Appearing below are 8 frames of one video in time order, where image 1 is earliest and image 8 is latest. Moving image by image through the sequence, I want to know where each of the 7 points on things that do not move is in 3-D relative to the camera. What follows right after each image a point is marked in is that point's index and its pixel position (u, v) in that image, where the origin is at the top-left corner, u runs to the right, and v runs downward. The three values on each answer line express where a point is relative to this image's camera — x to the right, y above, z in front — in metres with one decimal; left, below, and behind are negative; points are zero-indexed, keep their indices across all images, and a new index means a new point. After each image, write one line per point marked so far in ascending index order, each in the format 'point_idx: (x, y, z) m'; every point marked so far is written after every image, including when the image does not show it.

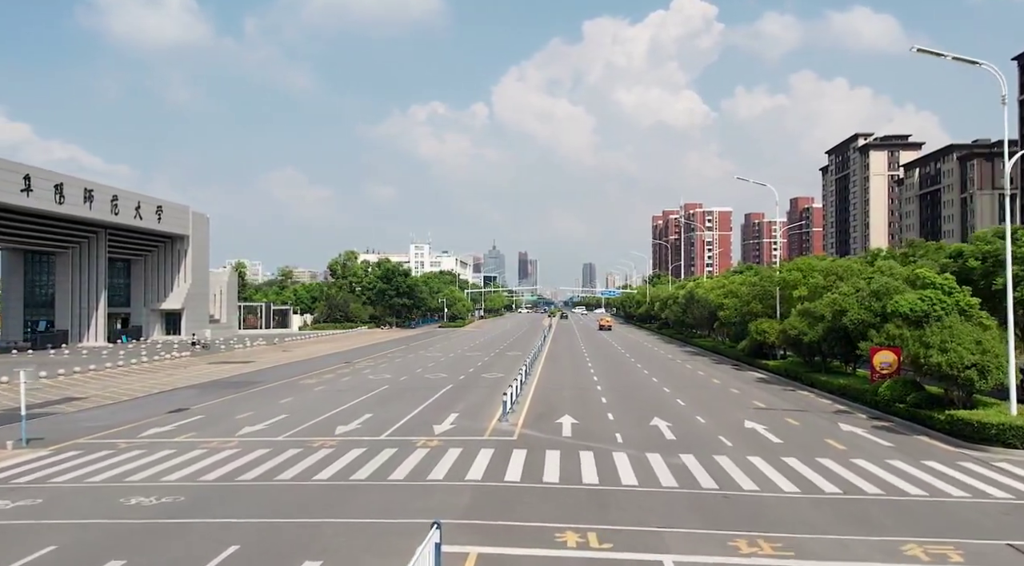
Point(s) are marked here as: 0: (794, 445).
0: (+7.3, -4.2, +19.1) m
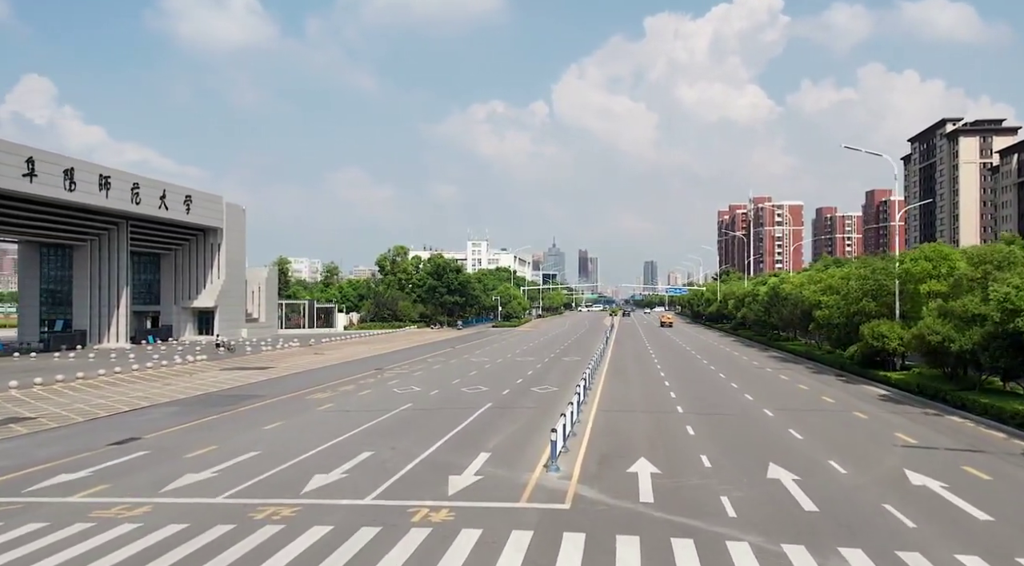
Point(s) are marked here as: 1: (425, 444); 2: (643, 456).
0: (+8.2, -4.0, +12.0) m
1: (-2.0, -3.8, +17.2) m
2: (+2.9, -3.9, +16.3) m
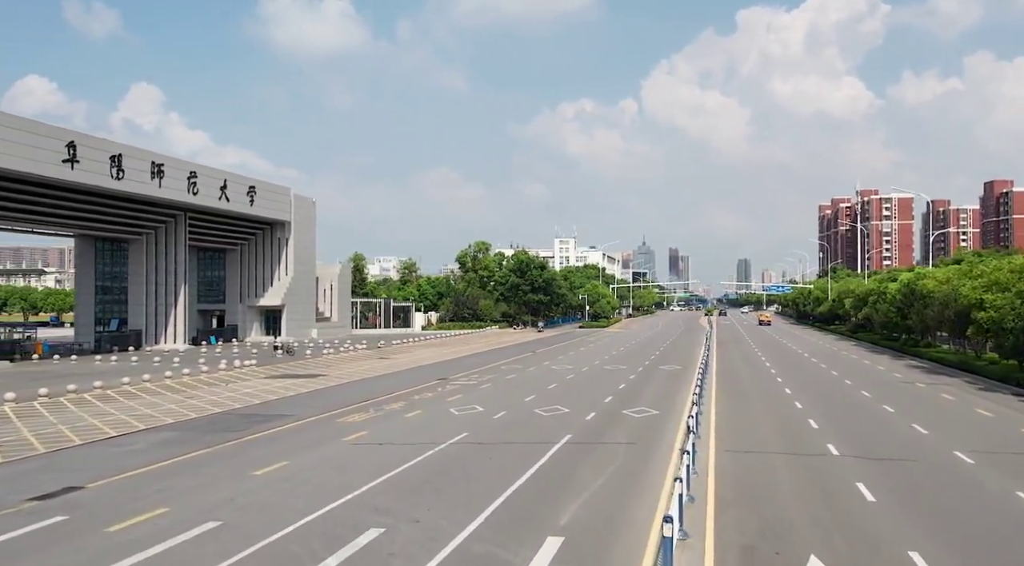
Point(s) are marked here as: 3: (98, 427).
0: (+8.8, -3.8, +5.0) m
1: (-0.7, -3.6, +11.4) m
2: (+4.1, -3.7, +10.0) m
3: (-10.7, -3.7, +19.0) m
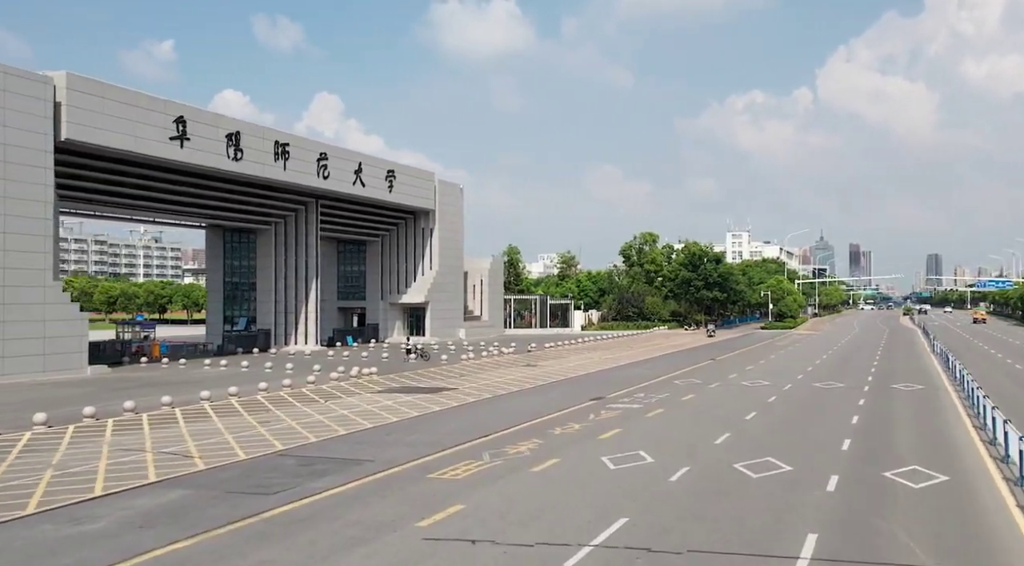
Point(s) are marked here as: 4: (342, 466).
0: (+8.4, -3.5, -4.5) m
1: (+0.5, -3.3, +3.8) m
2: (+4.9, -3.4, +1.3) m
3: (-7.6, -3.5, +13.5) m
4: (-3.3, -3.6, +14.2) m
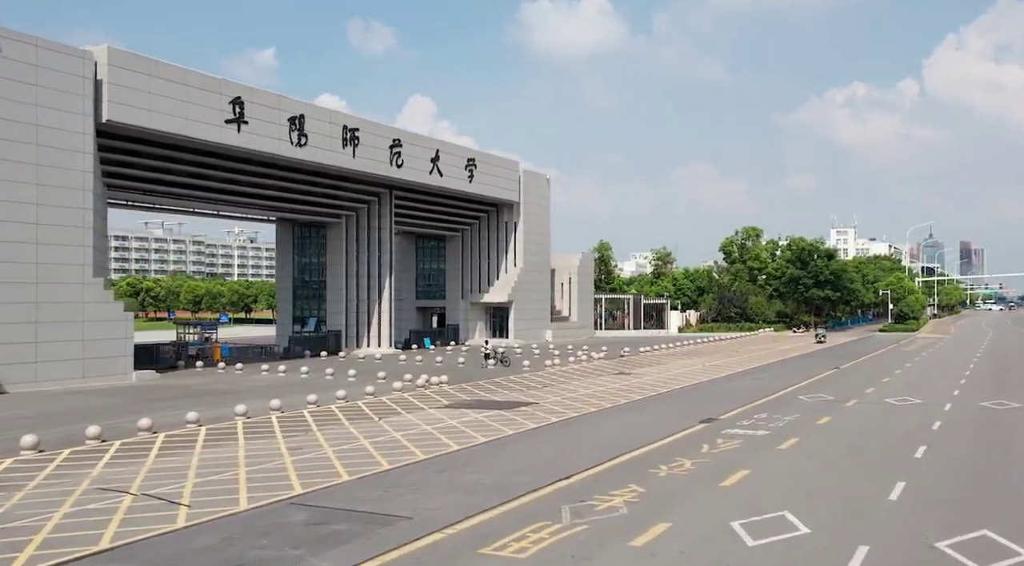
0: (+7.3, -3.4, -9.7) m
1: (+0.5, -3.2, -0.4) m
2: (+4.5, -3.3, -3.4) m
3: (-6.3, -3.4, +10.2) m
4: (-2.0, -3.5, +10.3) m
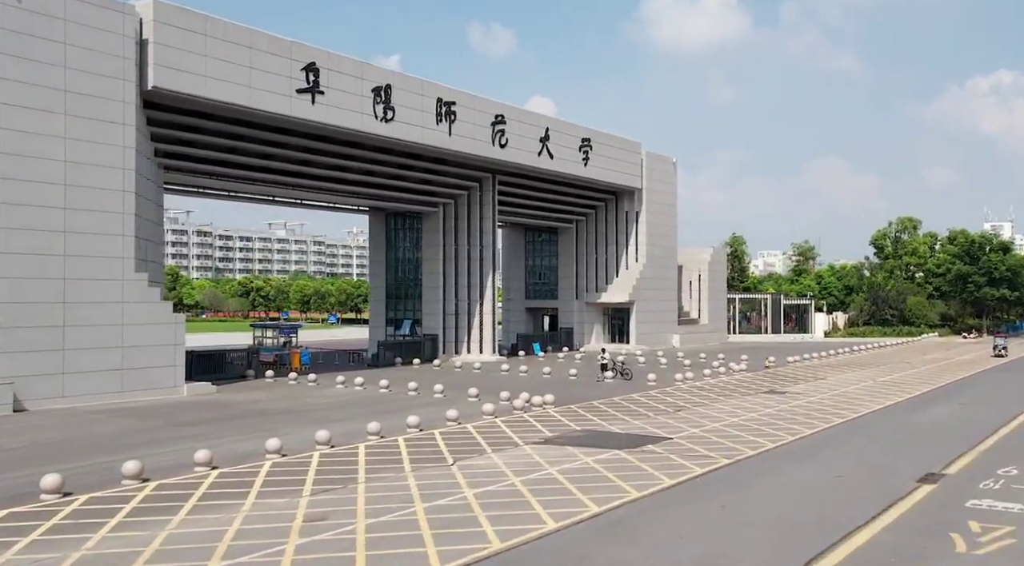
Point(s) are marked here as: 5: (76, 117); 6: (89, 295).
0: (+4.8, -3.3, -16.1) m
1: (-0.4, -3.1, -5.8) m
2: (+3.1, -3.2, -9.5) m
3: (-5.4, -3.3, +5.7) m
4: (-1.1, -3.4, +5.2) m
5: (-10.9, +4.2, +18.4) m
6: (-10.6, -0.3, +18.5) m
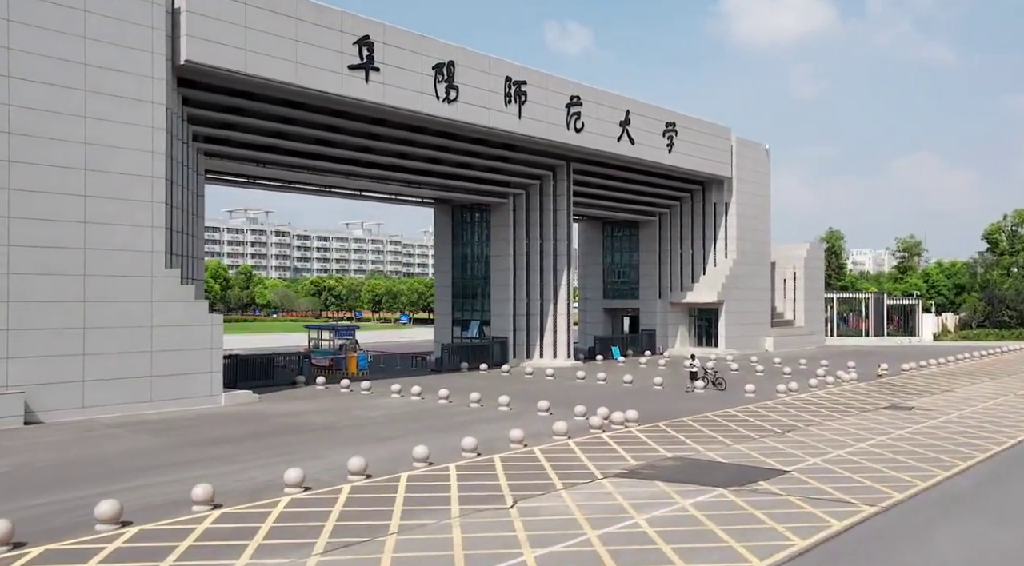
0: (+2.8, -3.2, -19.5) m
1: (-1.3, -3.0, -8.7) m
2: (+1.8, -3.1, -12.7) m
3: (-5.1, -3.2, +3.3) m
4: (-0.9, -3.3, +2.3) m
5: (-9.3, +4.2, +16.4) m
6: (-9.0, -0.2, +16.5) m
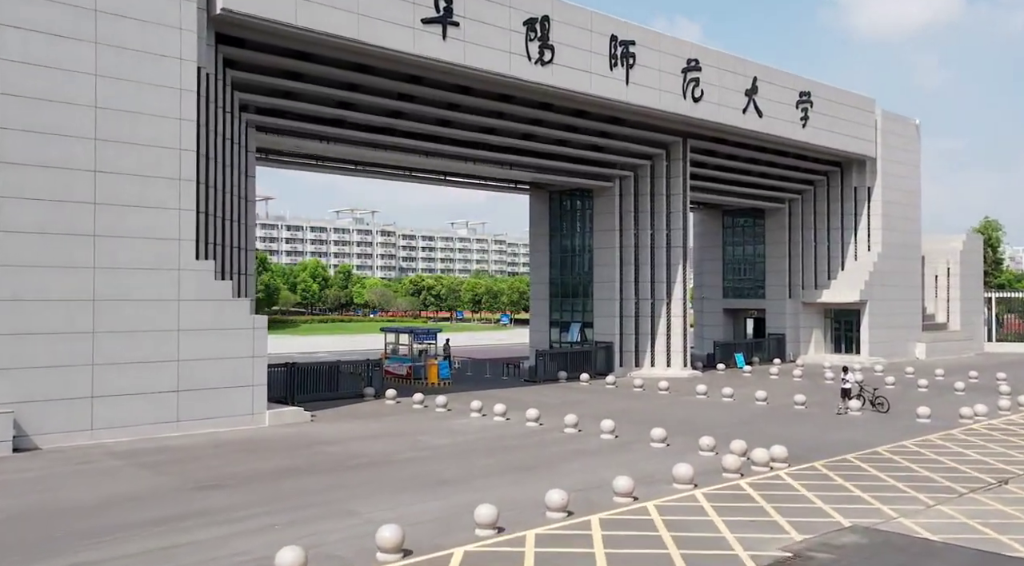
0: (-0.7, -3.1, -23.6) m
1: (-3.2, -2.9, -12.4) m
2: (-0.7, -3.0, -16.8) m
3: (-5.2, -3.1, 0.0) m
4: (-1.2, -3.2, -1.6) m
5: (-7.4, +4.3, +13.6) m
6: (-7.1, -0.1, +13.7) m
